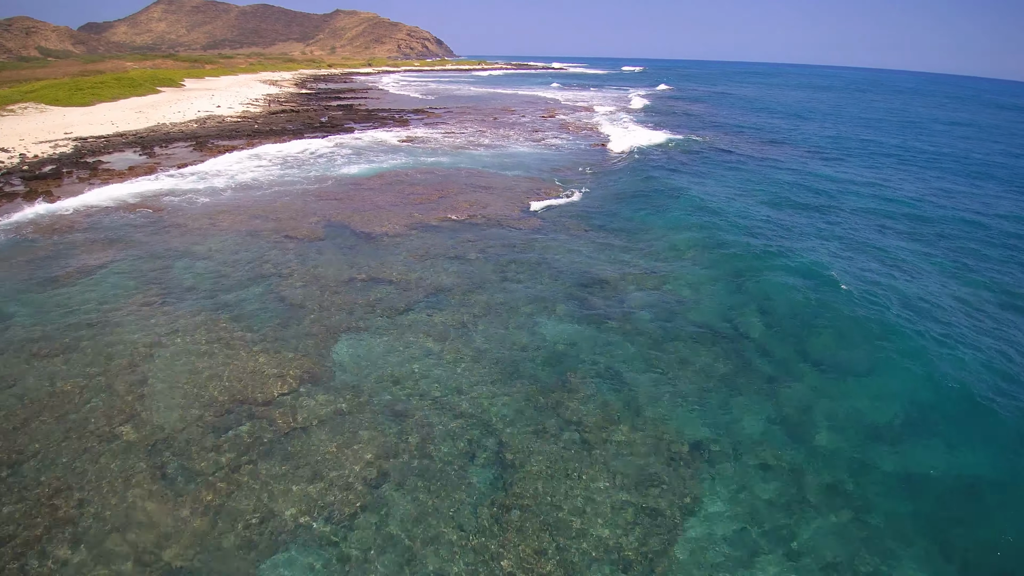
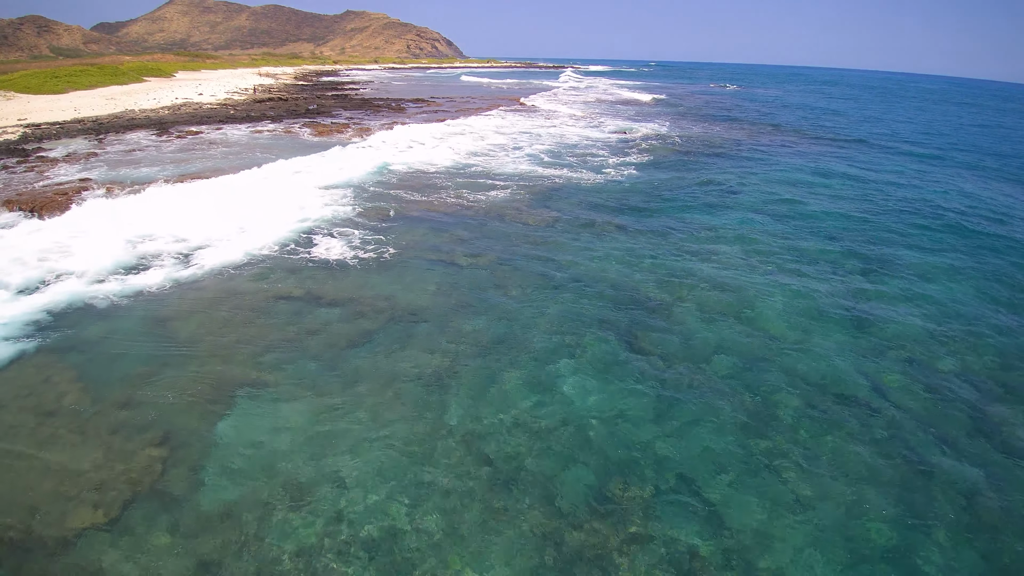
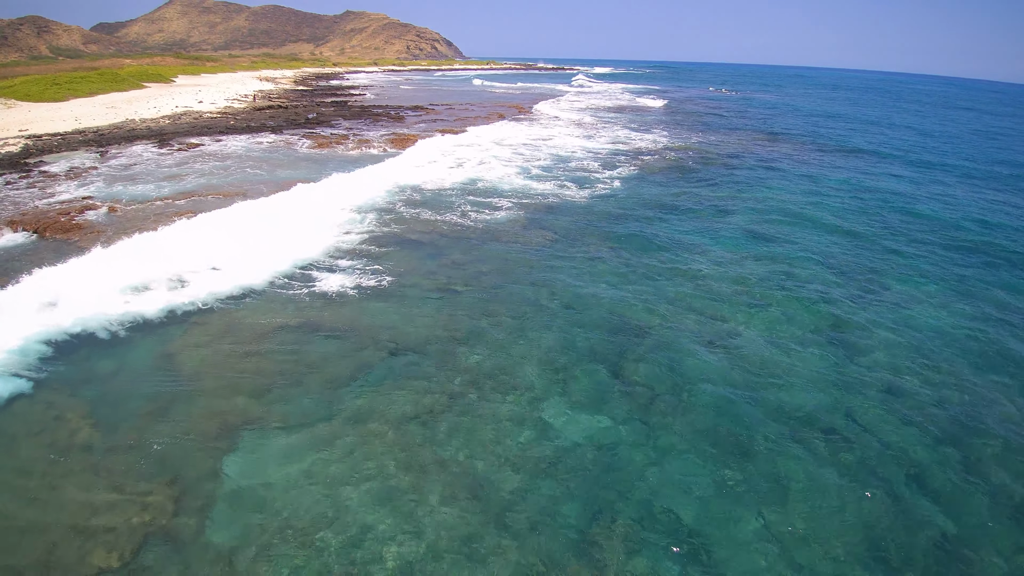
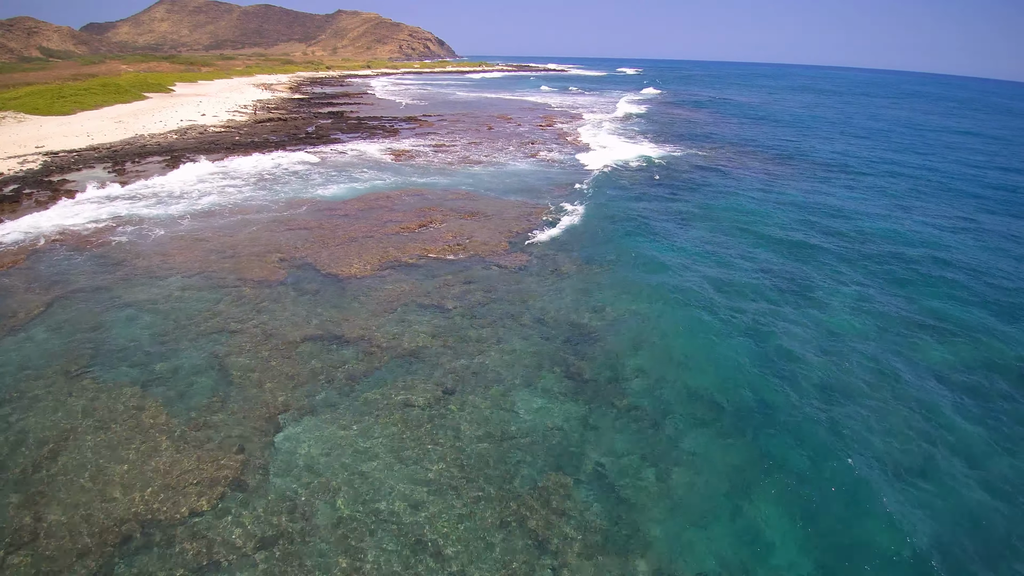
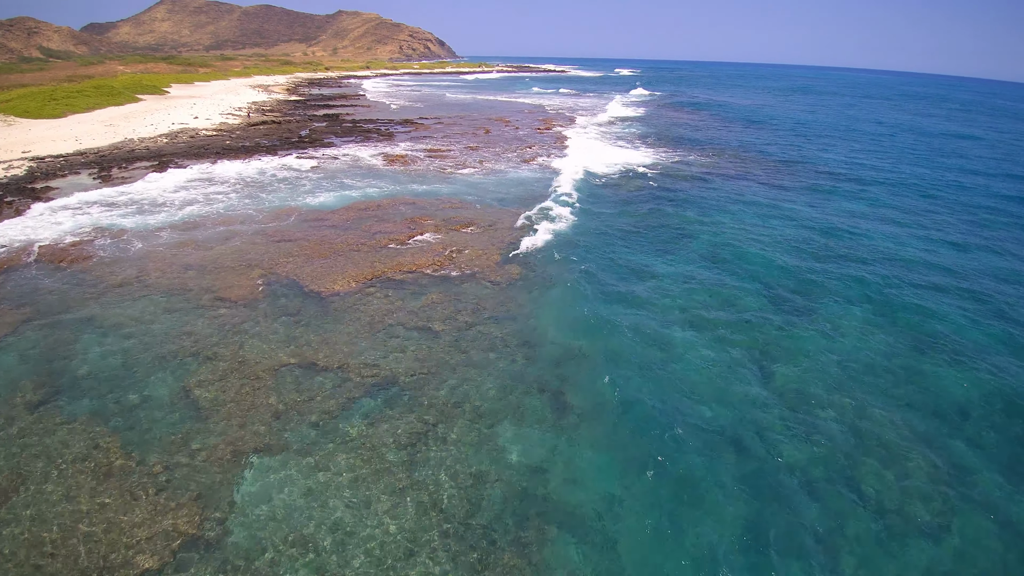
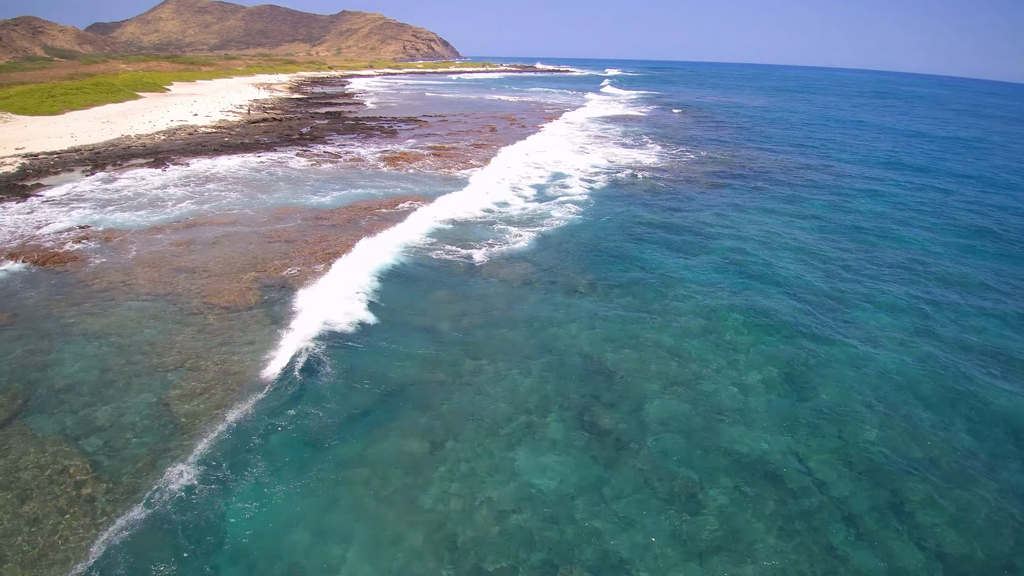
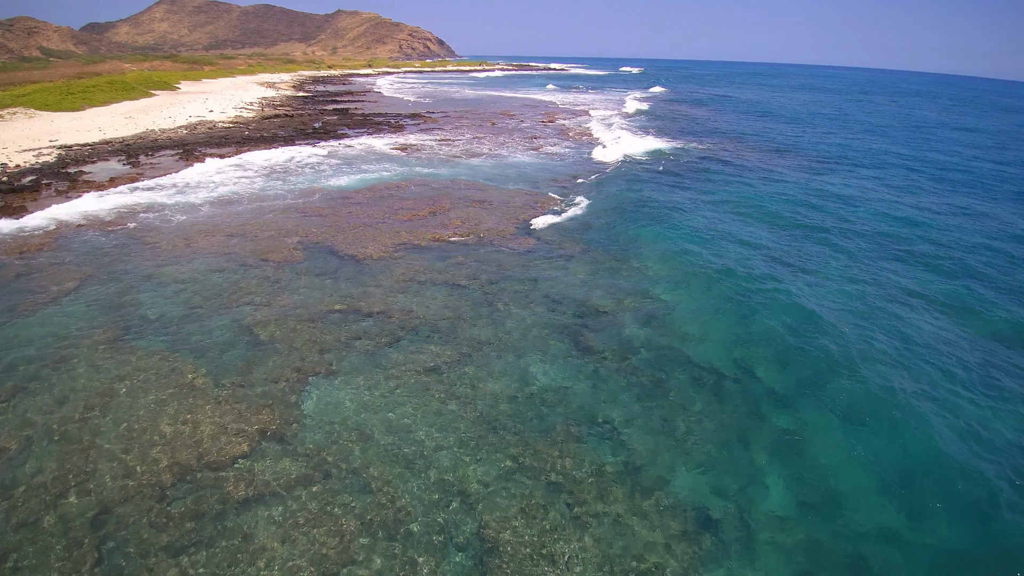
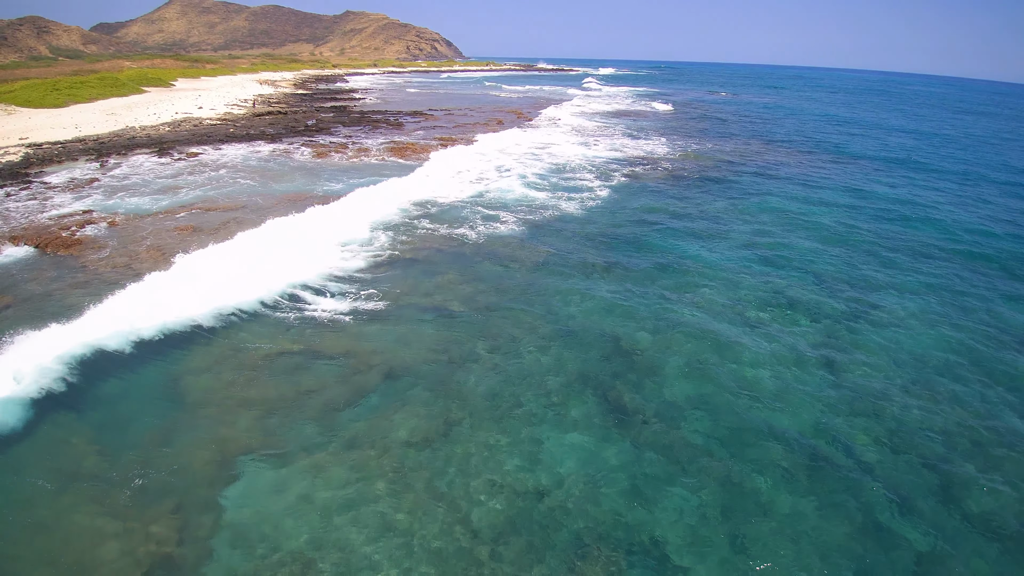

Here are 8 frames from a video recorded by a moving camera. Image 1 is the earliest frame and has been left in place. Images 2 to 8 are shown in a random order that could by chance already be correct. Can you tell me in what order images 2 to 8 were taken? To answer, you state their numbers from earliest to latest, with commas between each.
7, 4, 5, 6, 8, 3, 2
